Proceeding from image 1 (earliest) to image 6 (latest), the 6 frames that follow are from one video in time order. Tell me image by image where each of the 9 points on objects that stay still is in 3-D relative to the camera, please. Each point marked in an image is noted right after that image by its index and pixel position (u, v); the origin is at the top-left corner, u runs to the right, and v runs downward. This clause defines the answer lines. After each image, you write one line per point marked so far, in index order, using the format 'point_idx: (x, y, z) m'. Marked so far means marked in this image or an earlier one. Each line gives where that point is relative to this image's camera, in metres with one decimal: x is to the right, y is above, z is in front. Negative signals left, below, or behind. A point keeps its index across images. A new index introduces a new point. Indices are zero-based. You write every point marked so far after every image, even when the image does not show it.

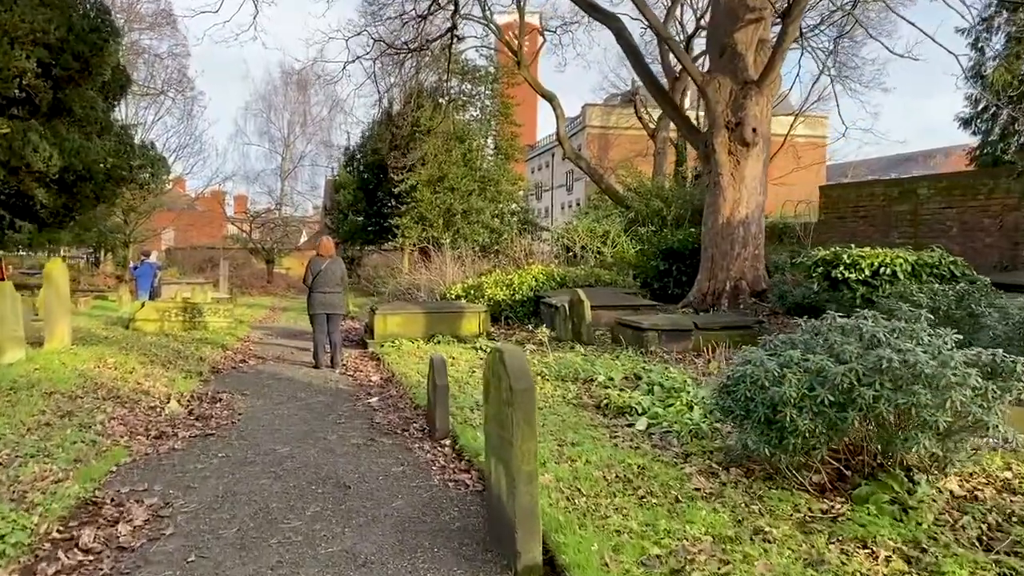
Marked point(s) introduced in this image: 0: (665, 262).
0: (+2.7, +0.5, +14.2) m
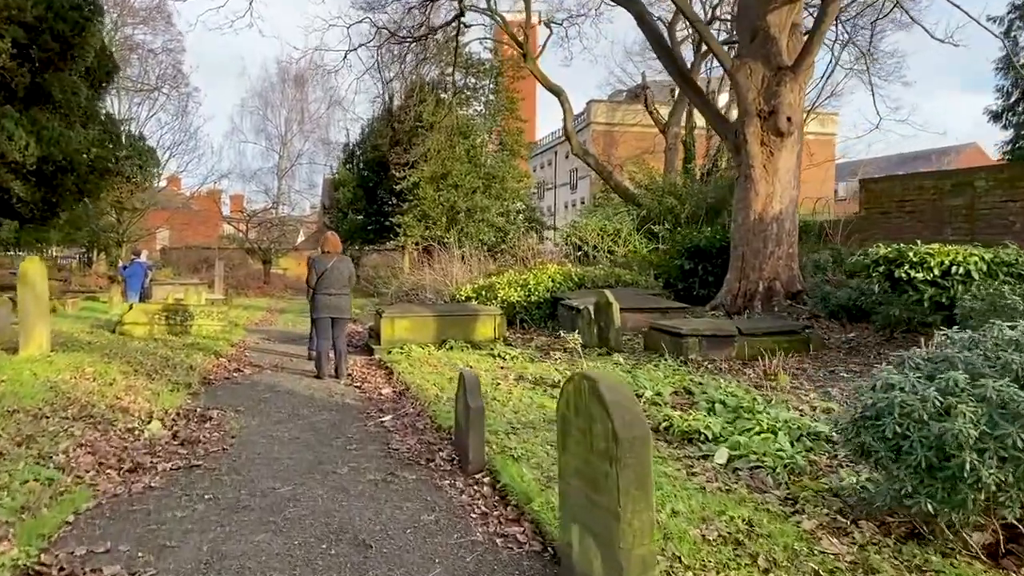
0: (+2.9, +0.4, +13.3) m
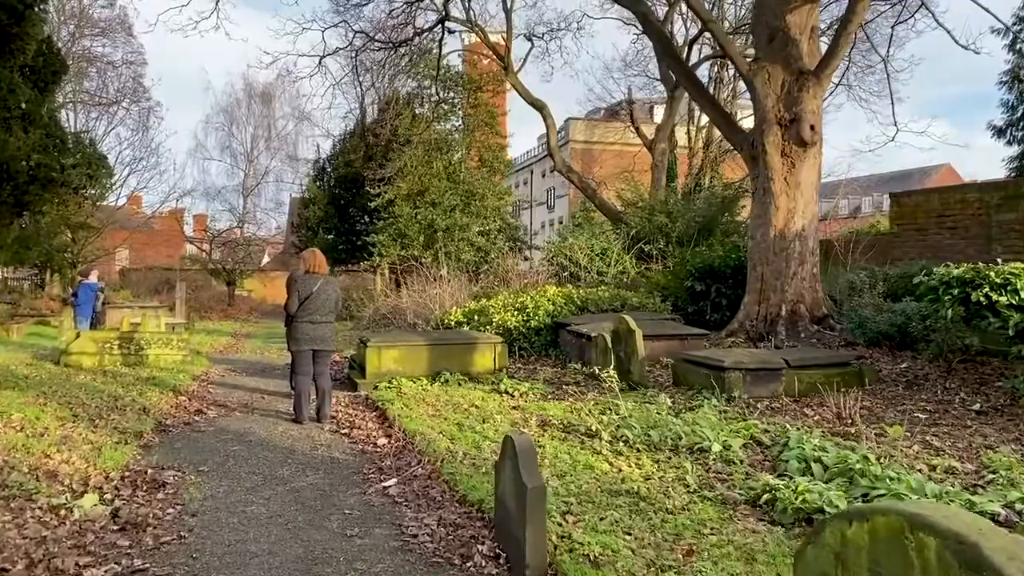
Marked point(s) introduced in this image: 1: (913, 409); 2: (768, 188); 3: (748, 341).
0: (+2.9, +0.1, +12.2) m
1: (+3.3, -1.0, +6.7) m
2: (+3.6, +1.4, +11.2) m
3: (+3.2, -0.7, +11.0) m
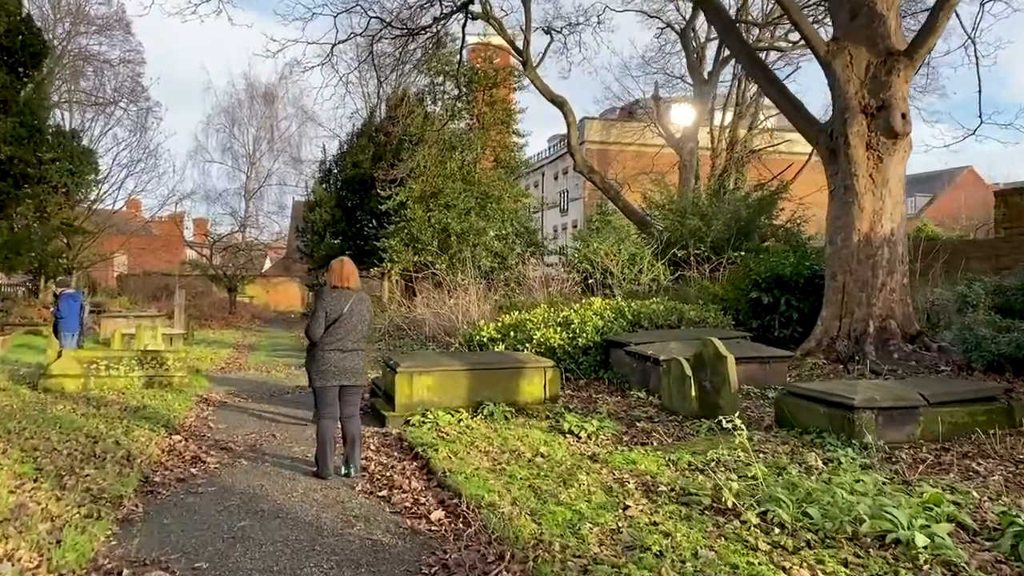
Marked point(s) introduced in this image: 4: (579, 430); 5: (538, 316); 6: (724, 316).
0: (+3.4, -0.1, +10.8) m
1: (+3.9, -1.1, +5.2) m
2: (+4.1, +1.2, +9.8) m
3: (+3.8, -0.9, +9.6) m
4: (+0.6, -1.2, +6.7) m
5: (+0.4, -0.4, +10.8) m
6: (+2.9, -0.4, +10.9) m
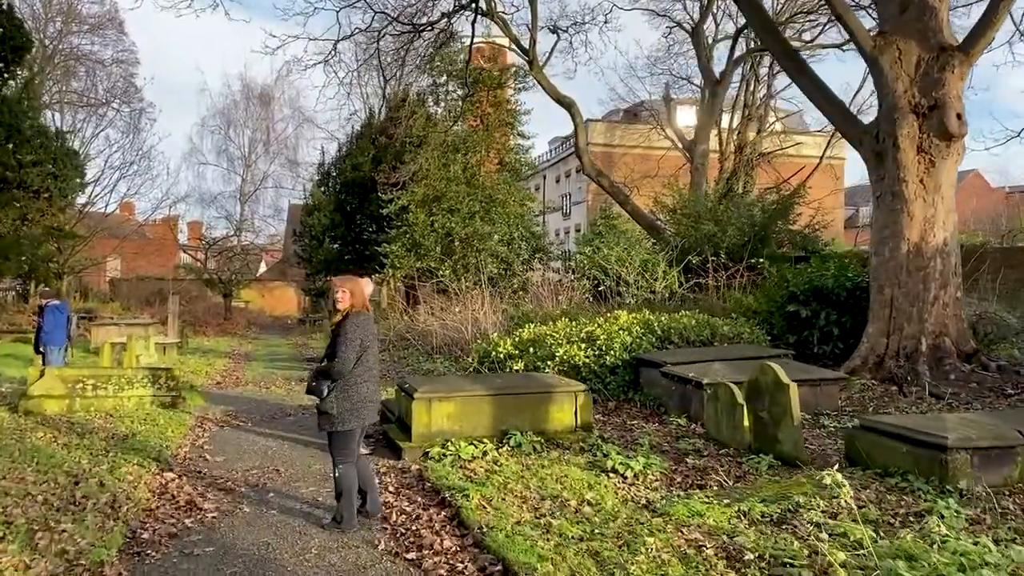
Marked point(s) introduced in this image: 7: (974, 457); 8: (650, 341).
0: (+3.7, -0.2, +10.0) m
1: (+4.1, -1.3, +4.5) m
2: (+4.4, +1.1, +9.1) m
3: (+4.0, -1.0, +8.8) m
4: (+0.8, -1.3, +6.0) m
5: (+0.6, -0.5, +10.1) m
6: (+3.1, -0.5, +10.2) m
7: (+2.9, -1.1, +5.1) m
8: (+1.6, -0.6, +9.5) m
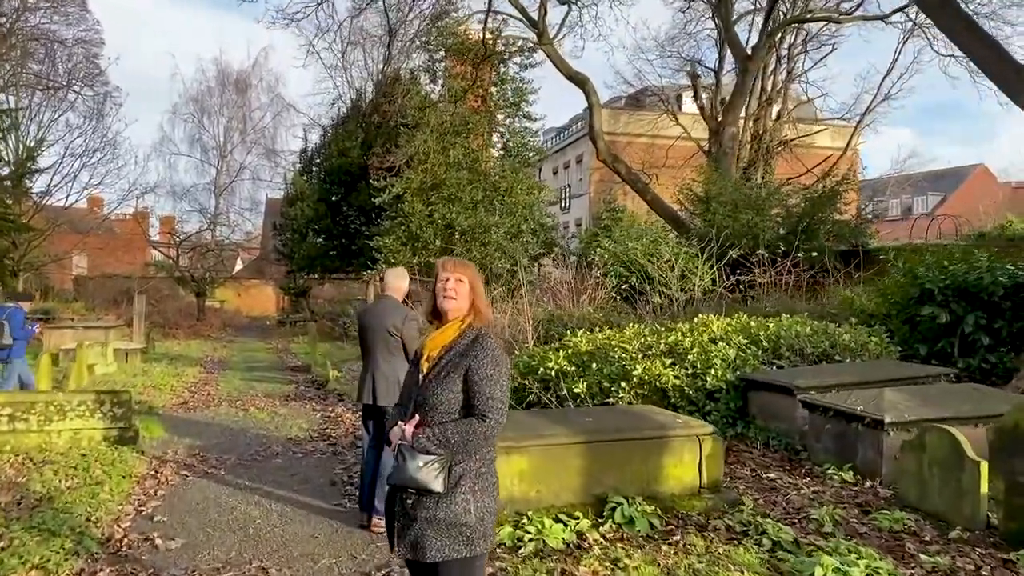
0: (+4.2, -0.2, +7.8) m
1: (+4.8, -1.2, +2.2) m
2: (+4.9, +1.1, +6.8) m
3: (+4.6, -1.0, +6.6) m
4: (+1.5, -1.3, +3.7) m
5: (+1.1, -0.5, +7.7) m
6: (+3.7, -0.5, +7.9) m
7: (+3.6, -1.0, +2.8) m
8: (+2.2, -0.6, +7.2) m
